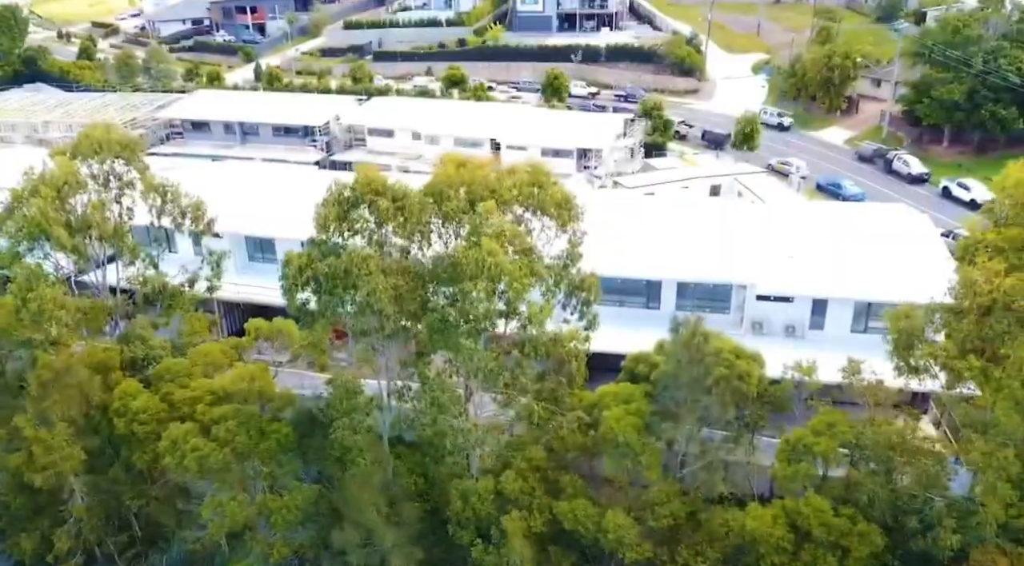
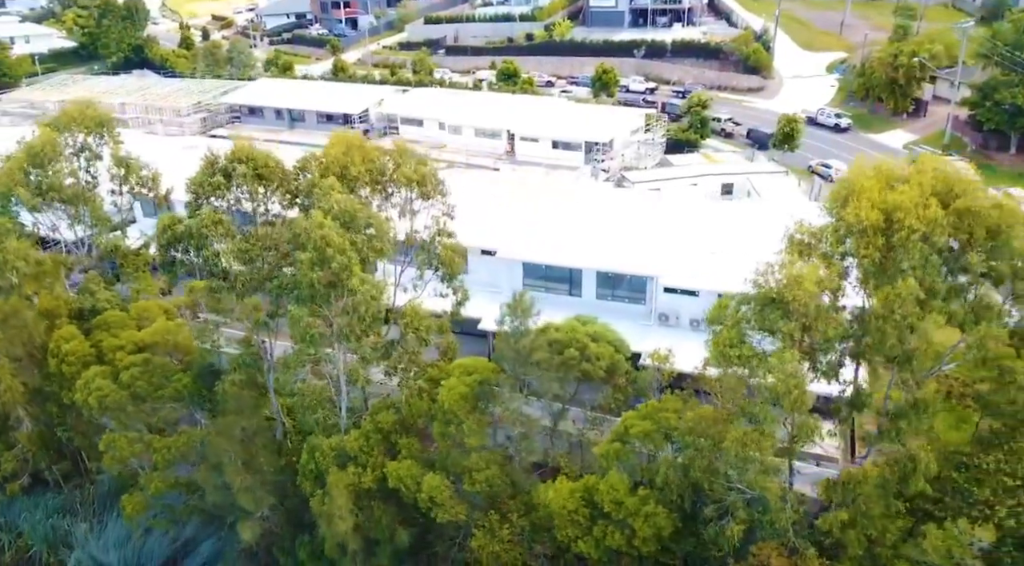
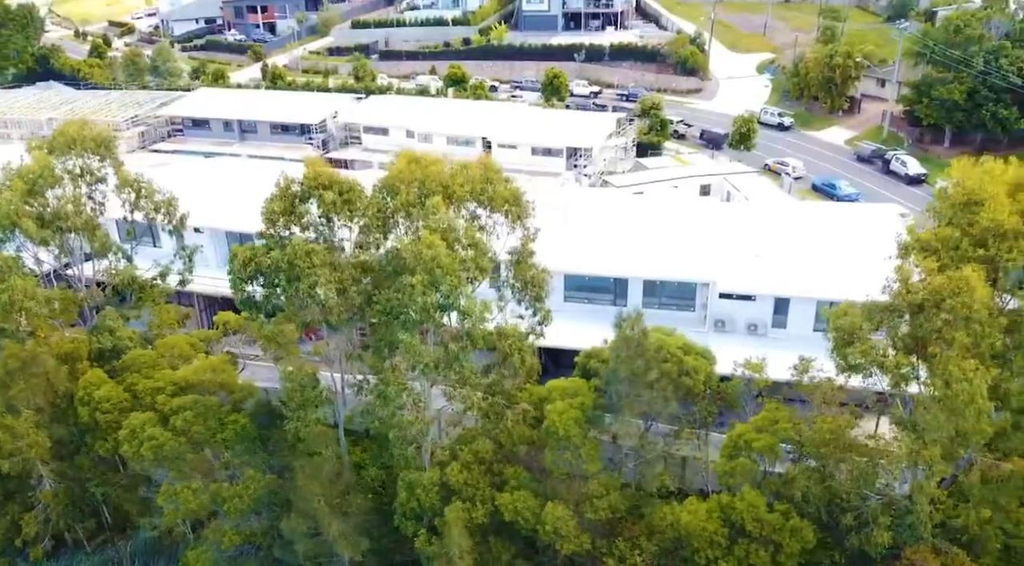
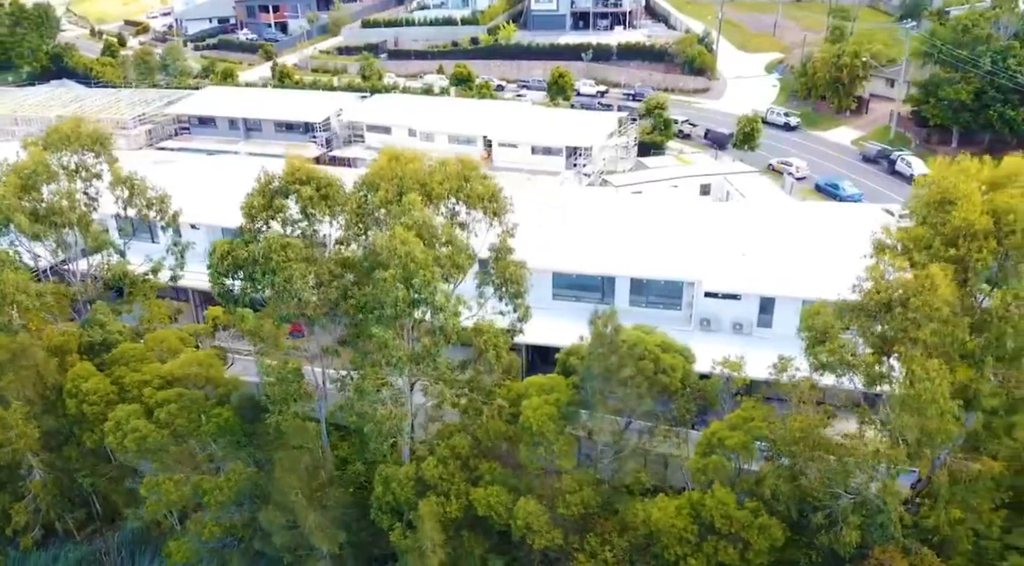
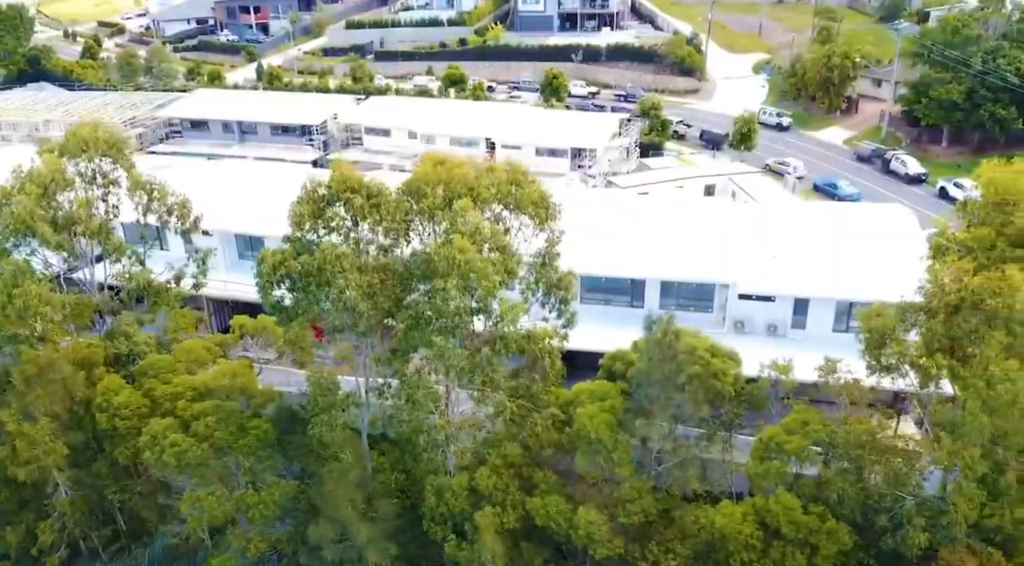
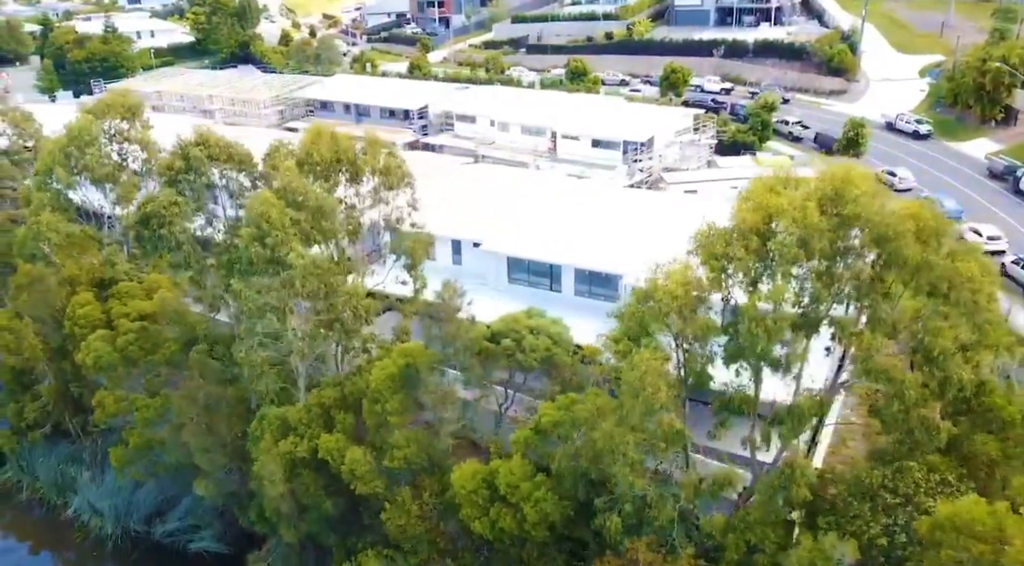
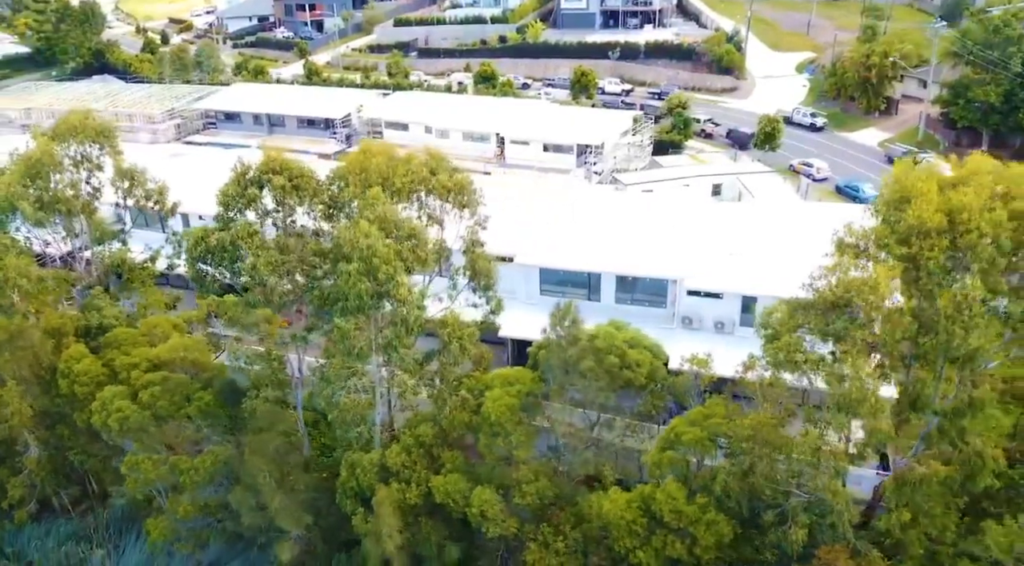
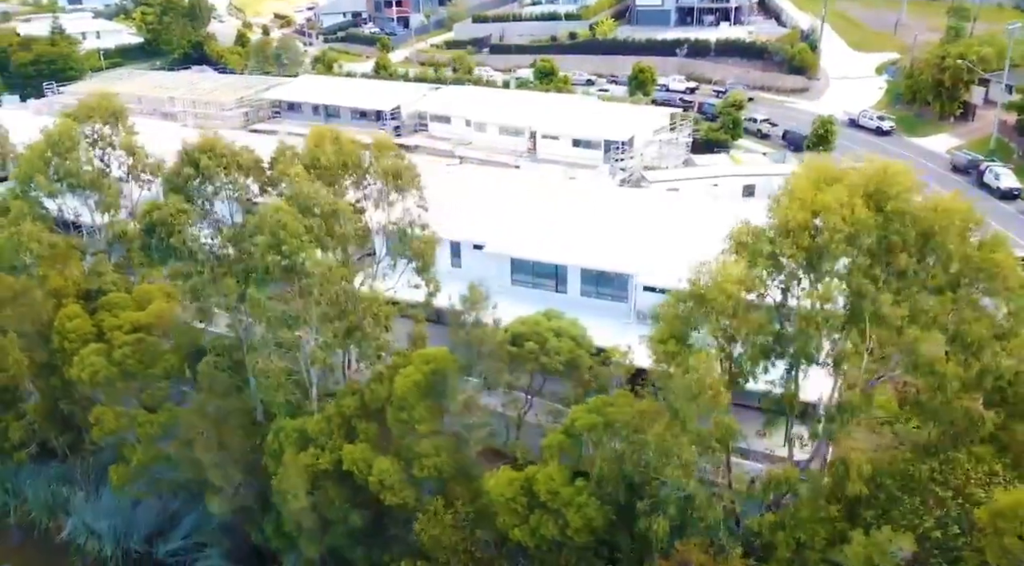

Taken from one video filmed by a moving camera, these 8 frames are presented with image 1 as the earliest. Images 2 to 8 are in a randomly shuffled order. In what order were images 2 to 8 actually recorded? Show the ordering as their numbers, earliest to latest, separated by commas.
5, 3, 4, 7, 2, 8, 6
